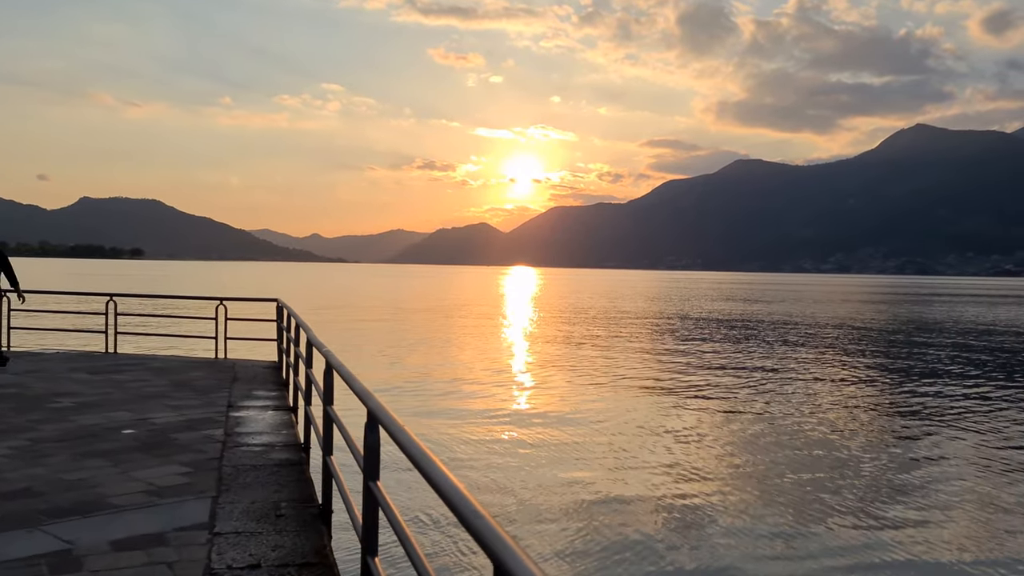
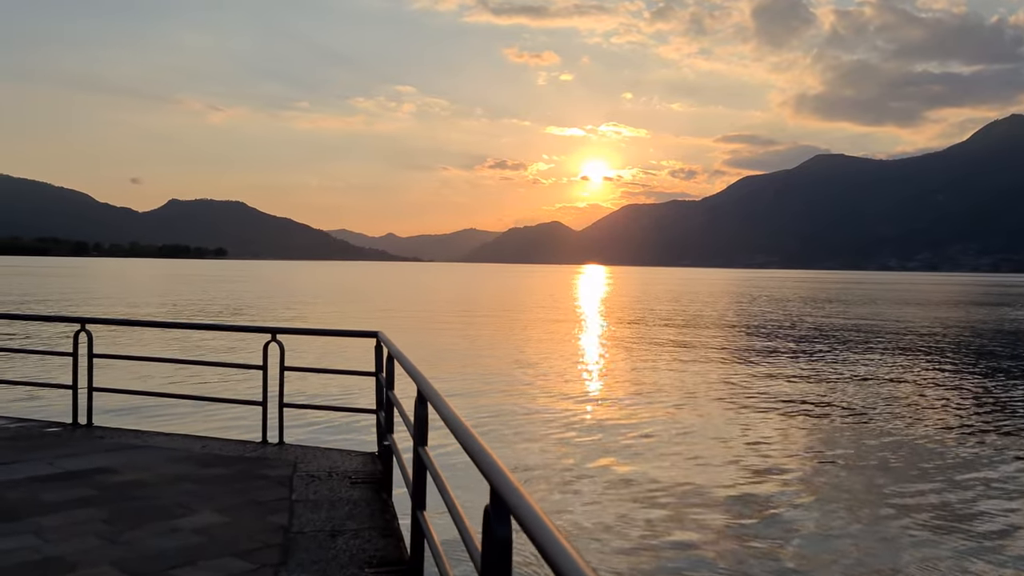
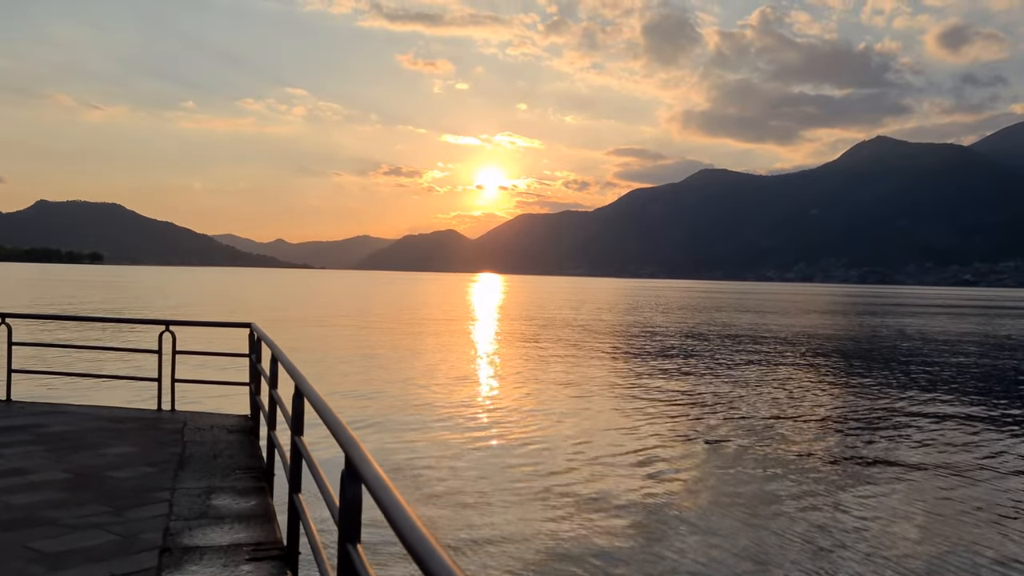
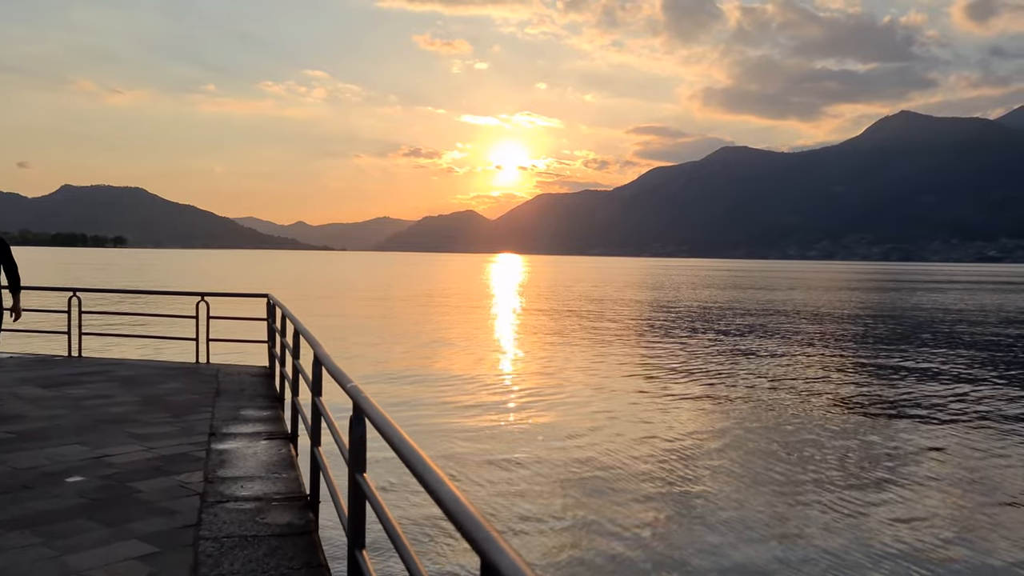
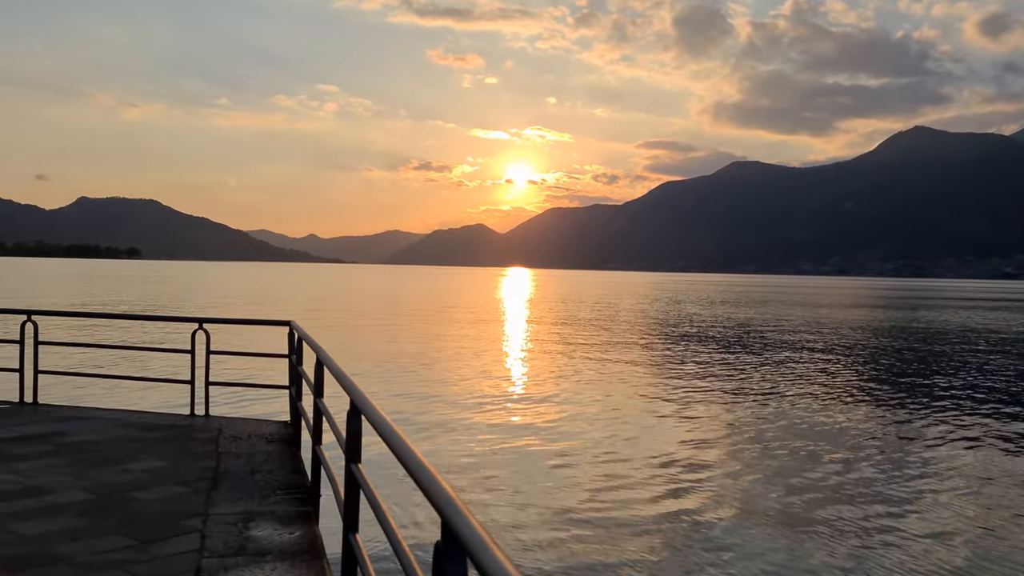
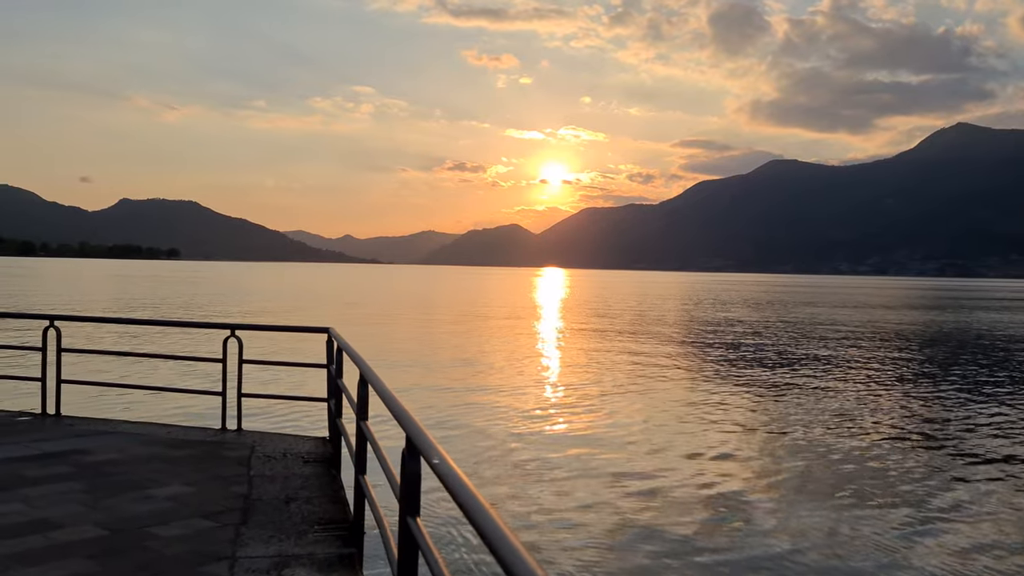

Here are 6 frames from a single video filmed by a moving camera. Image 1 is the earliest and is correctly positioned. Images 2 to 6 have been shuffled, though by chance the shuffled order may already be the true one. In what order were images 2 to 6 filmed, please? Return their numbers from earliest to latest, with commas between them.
4, 3, 5, 6, 2
